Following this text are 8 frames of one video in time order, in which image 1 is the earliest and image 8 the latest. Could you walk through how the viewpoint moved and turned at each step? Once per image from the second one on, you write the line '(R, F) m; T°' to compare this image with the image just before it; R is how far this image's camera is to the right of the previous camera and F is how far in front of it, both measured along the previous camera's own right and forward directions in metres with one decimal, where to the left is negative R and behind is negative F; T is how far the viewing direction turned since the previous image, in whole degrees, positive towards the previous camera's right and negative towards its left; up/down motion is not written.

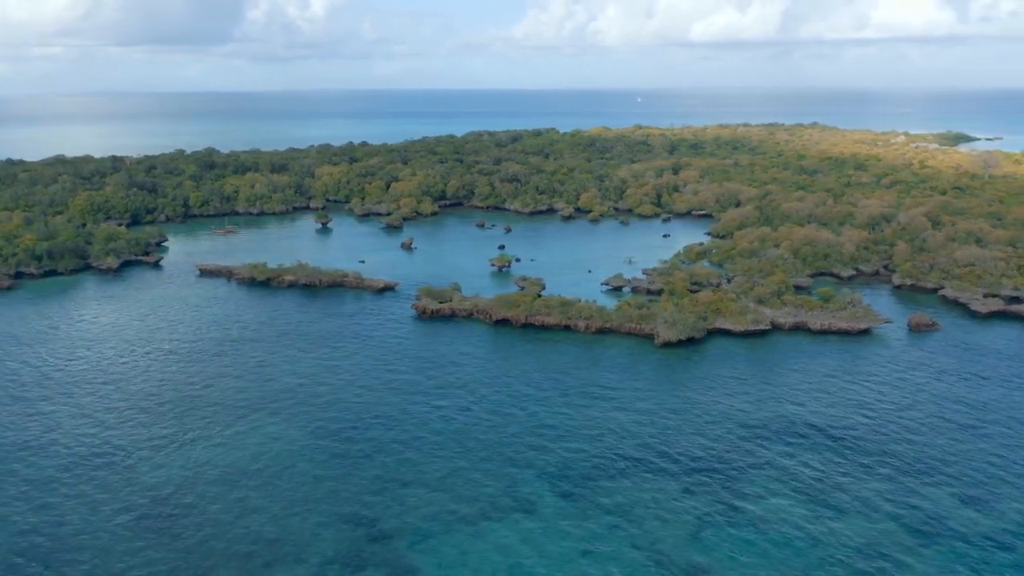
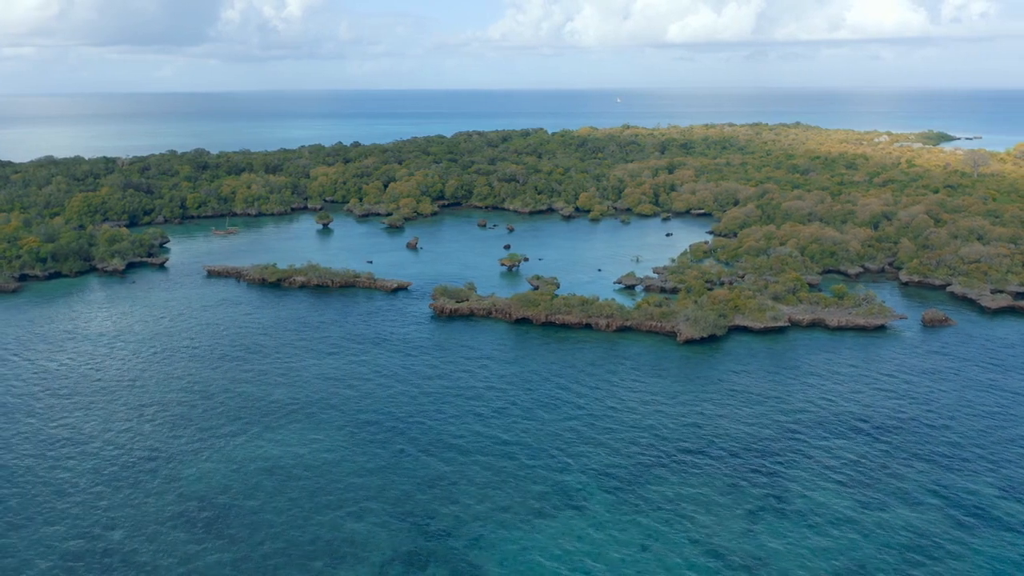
(-2.5, -0.1) m; +1°
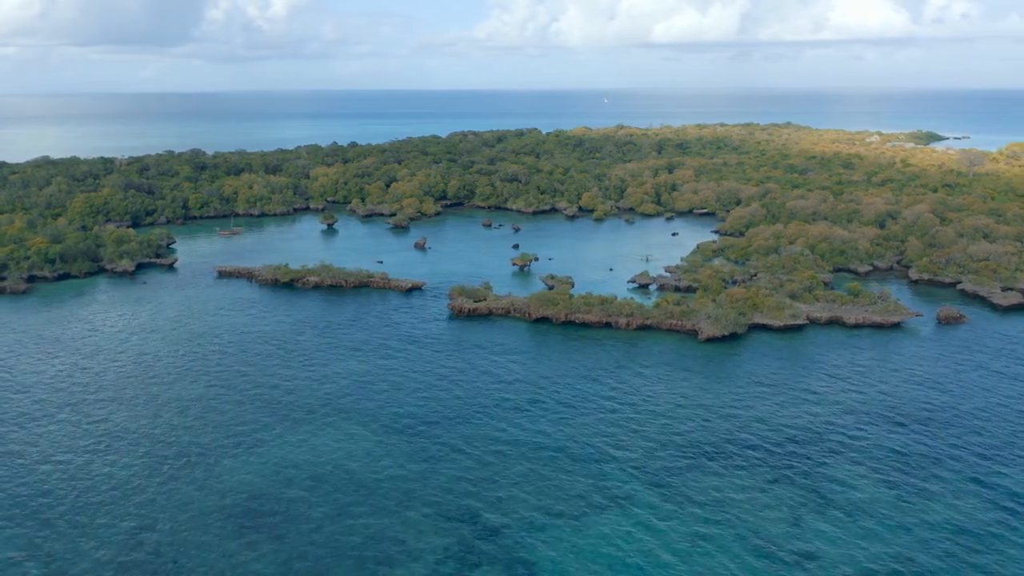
(-2.1, -0.1) m; +1°
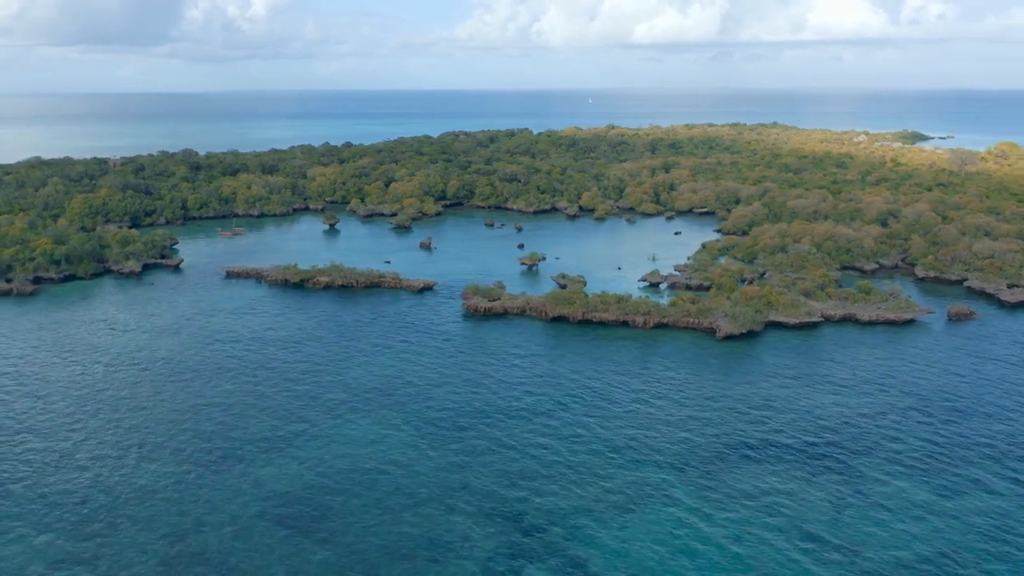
(-2.1, -0.1) m; +1°
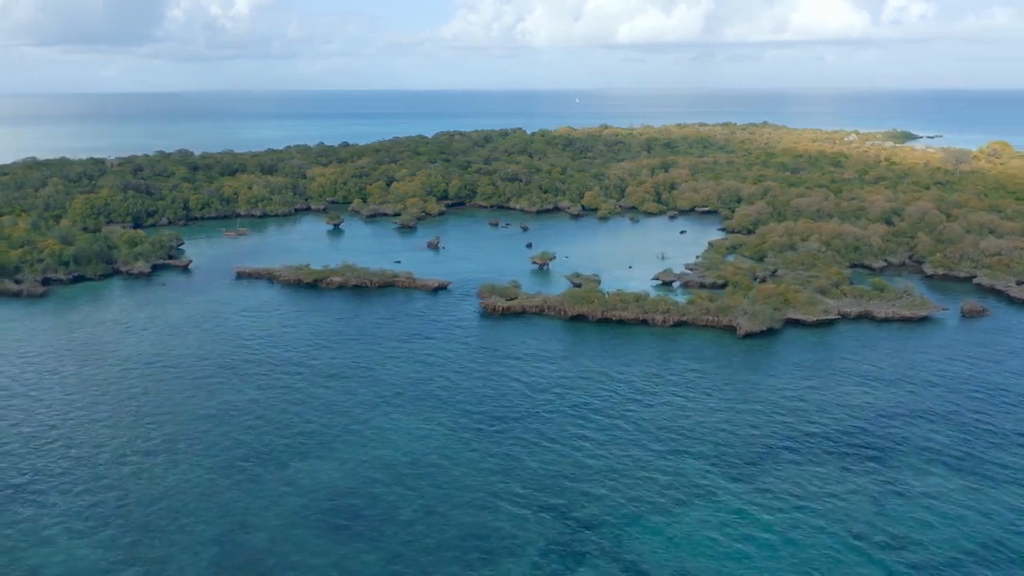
(-2.1, -0.1) m; +1°
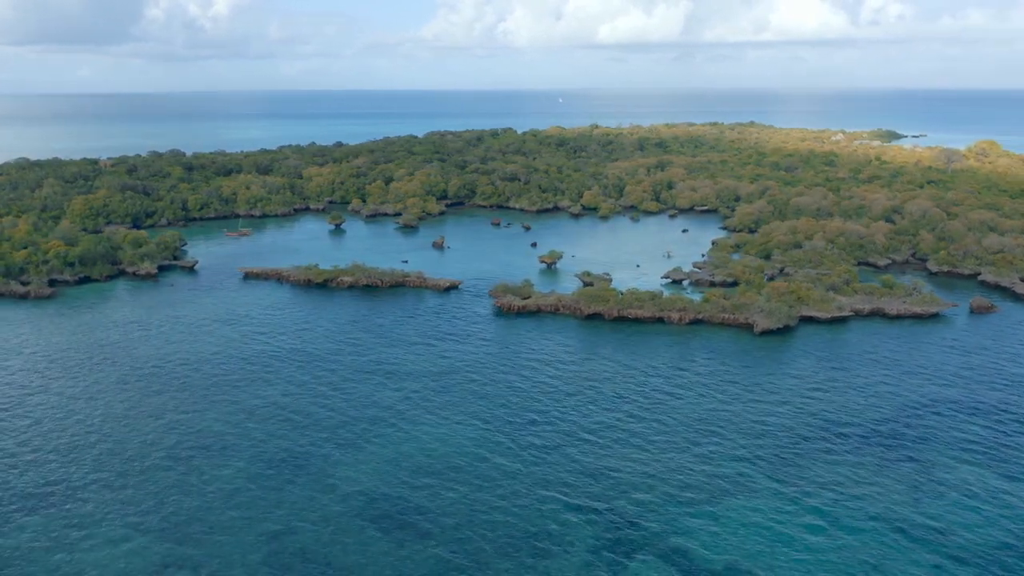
(-2.1, -0.1) m; +1°
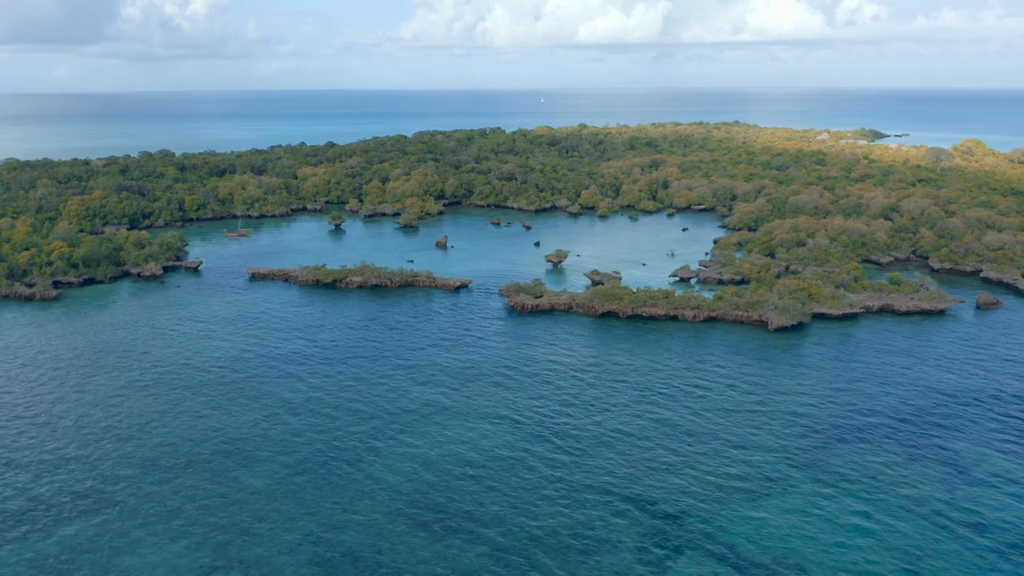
(-2.1, -0.1) m; +1°
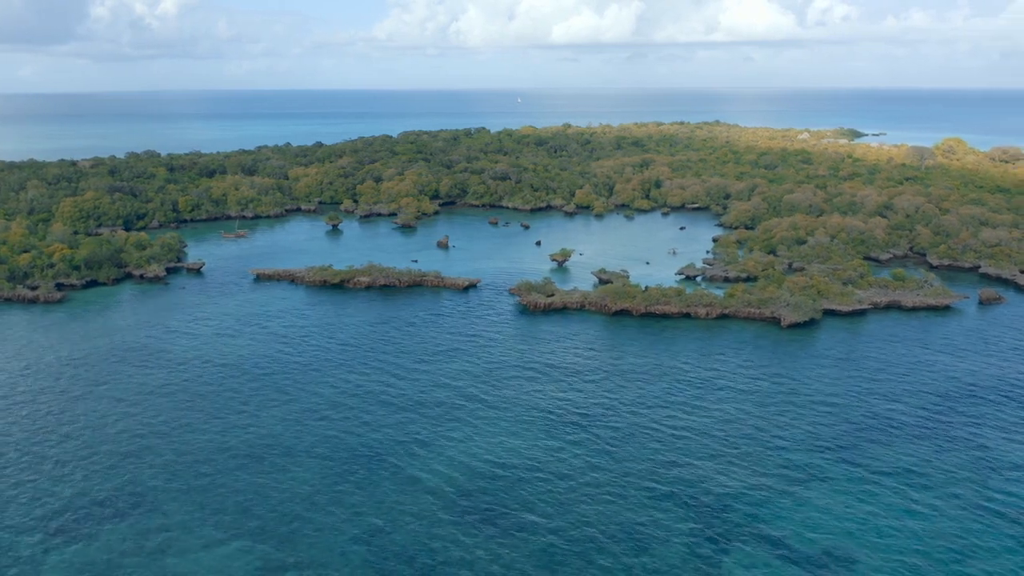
(-2.4, -0.1) m; +2°
